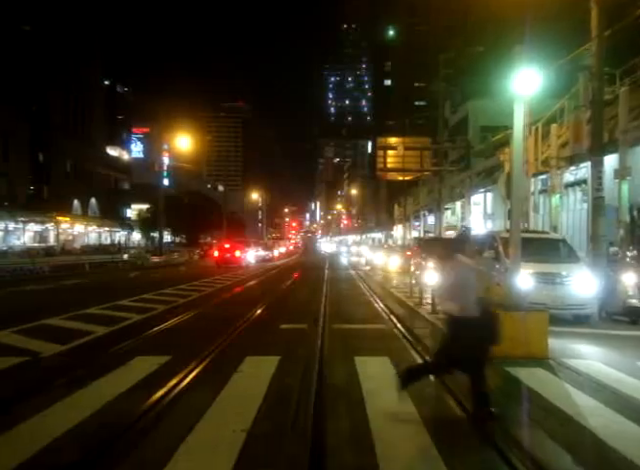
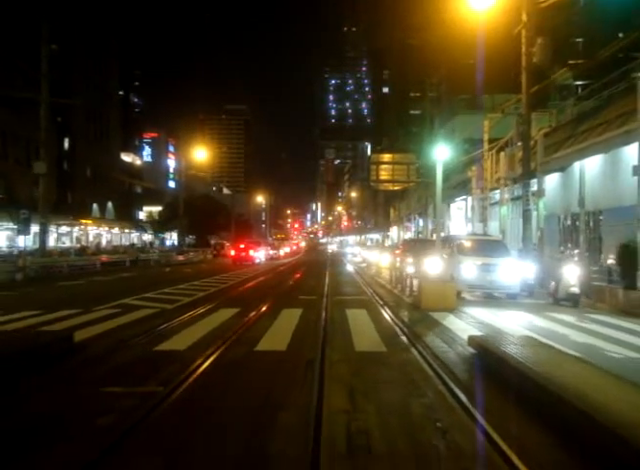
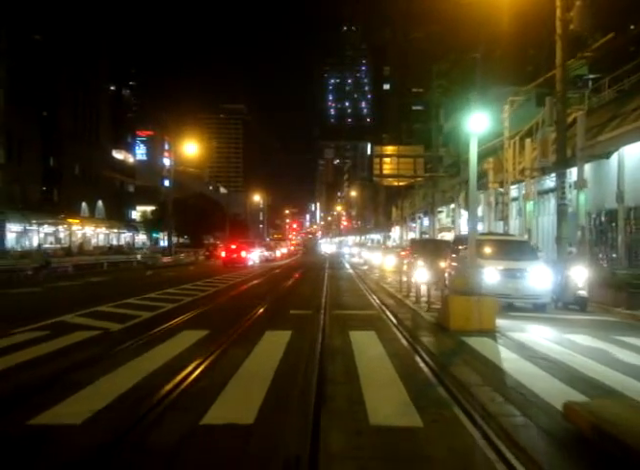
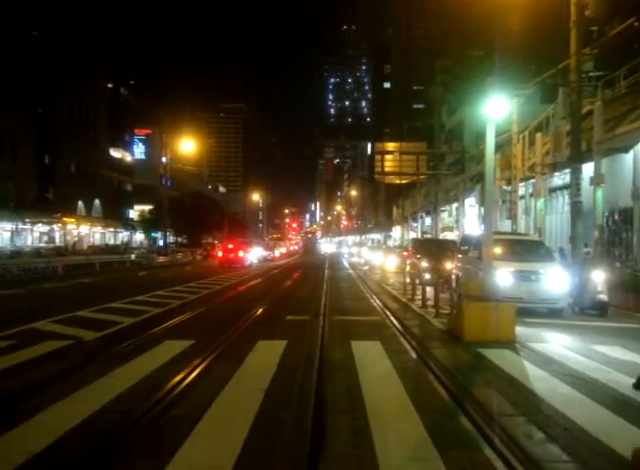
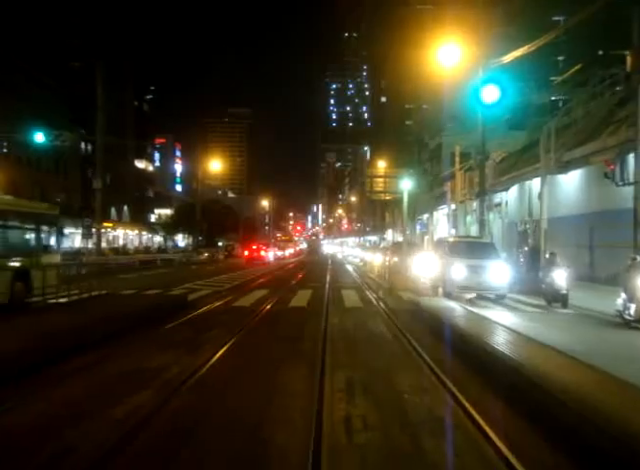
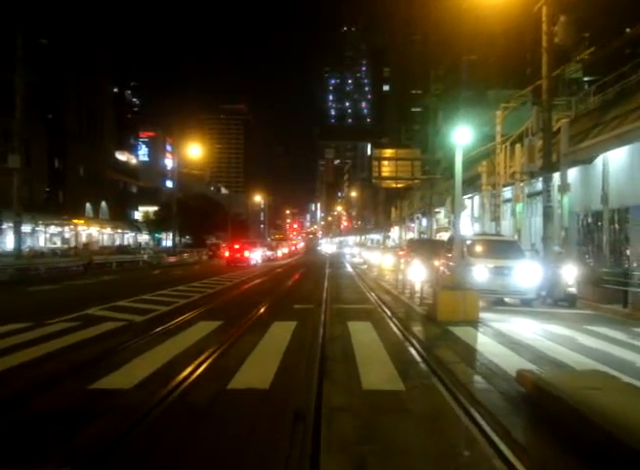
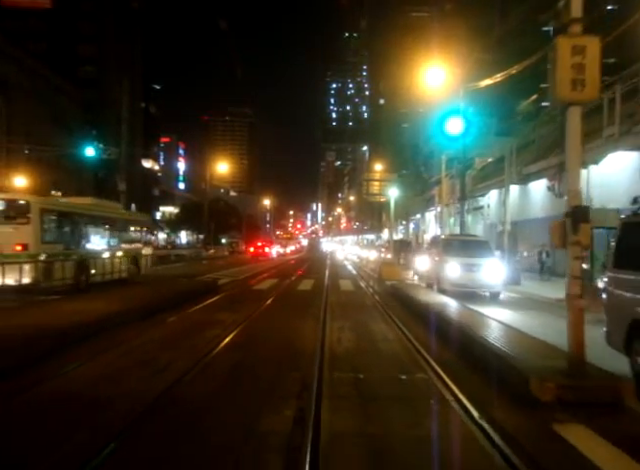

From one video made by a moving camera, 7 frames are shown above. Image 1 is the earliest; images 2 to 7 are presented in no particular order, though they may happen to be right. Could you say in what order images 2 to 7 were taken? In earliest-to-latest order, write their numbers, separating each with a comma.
4, 3, 6, 2, 5, 7
